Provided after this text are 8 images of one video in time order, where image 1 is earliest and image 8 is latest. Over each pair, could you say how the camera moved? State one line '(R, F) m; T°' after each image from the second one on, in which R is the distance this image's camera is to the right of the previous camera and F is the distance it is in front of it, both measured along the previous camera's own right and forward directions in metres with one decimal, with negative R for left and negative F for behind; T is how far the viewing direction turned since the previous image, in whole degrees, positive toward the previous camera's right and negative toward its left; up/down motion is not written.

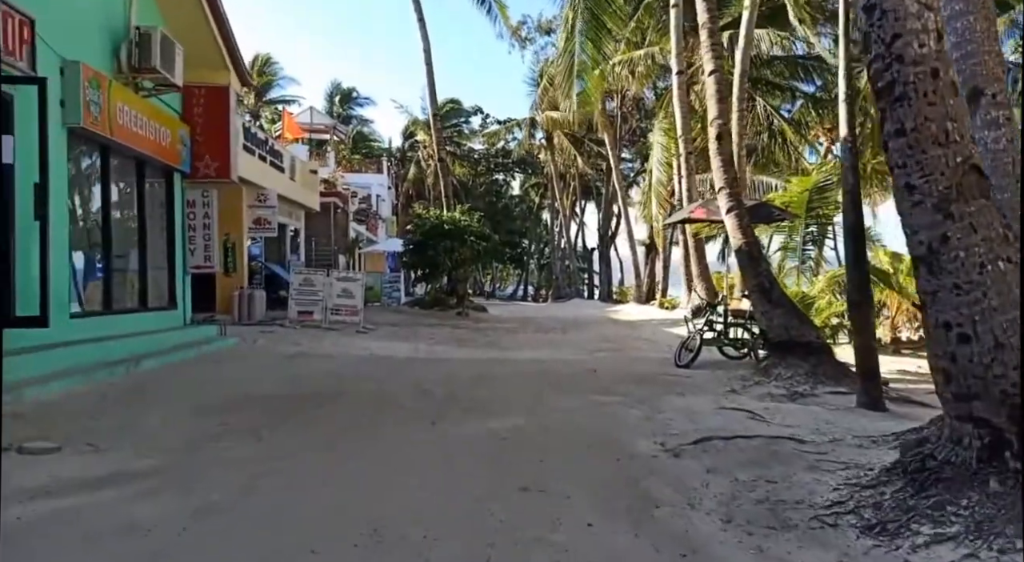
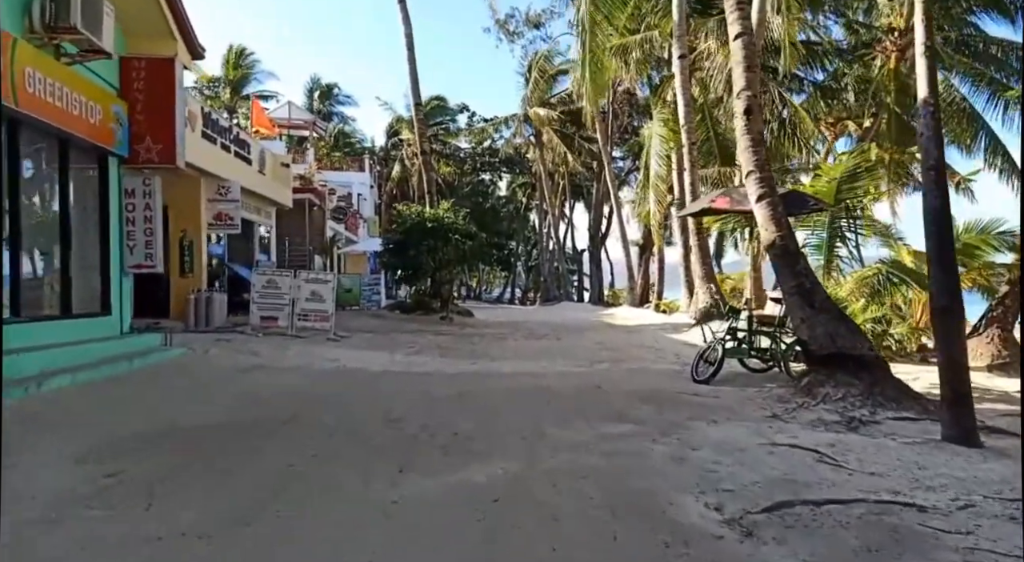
(-0.1, +1.7) m; +1°
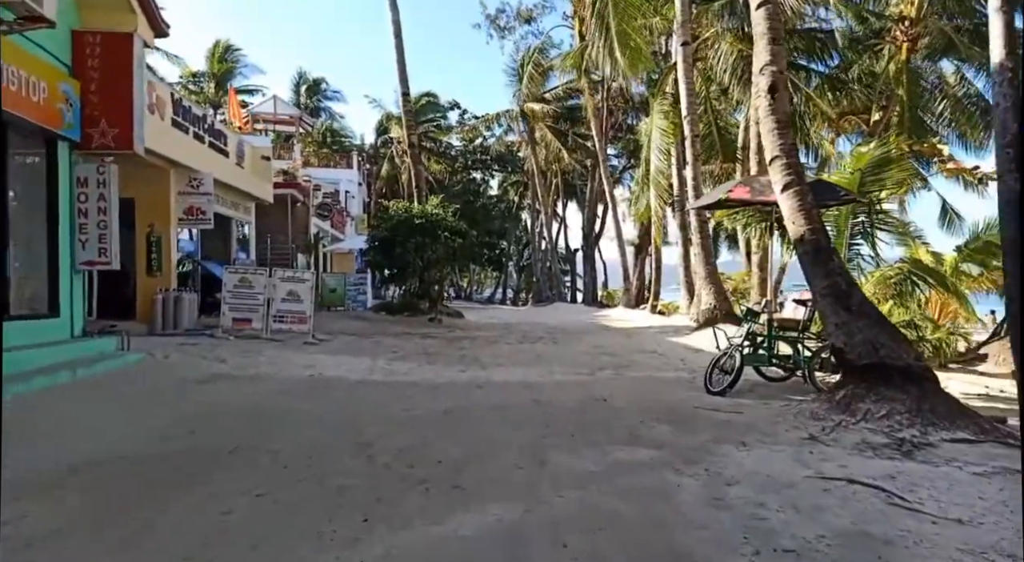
(0.0, +1.1) m; +1°
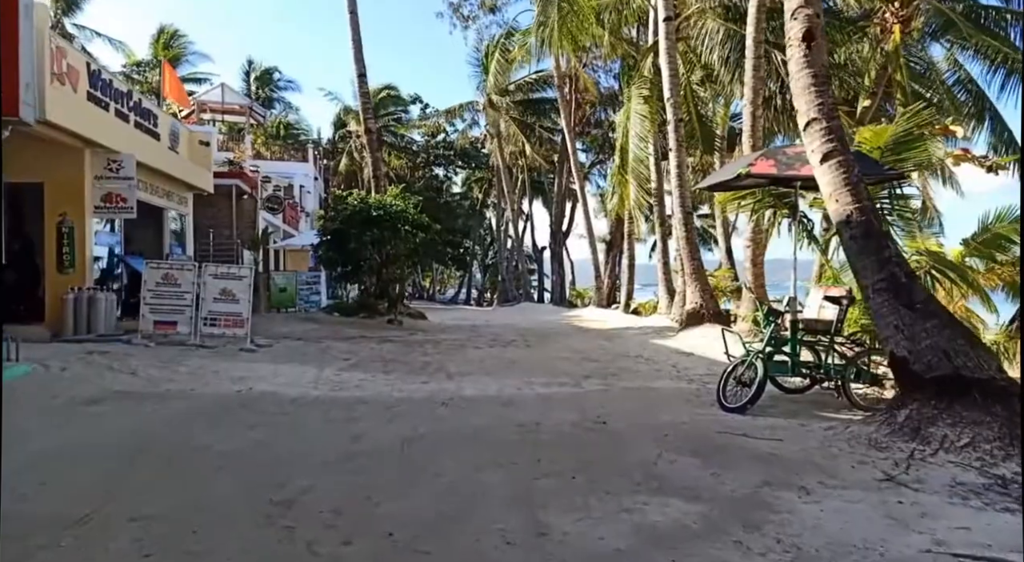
(-0.1, +1.7) m; +3°
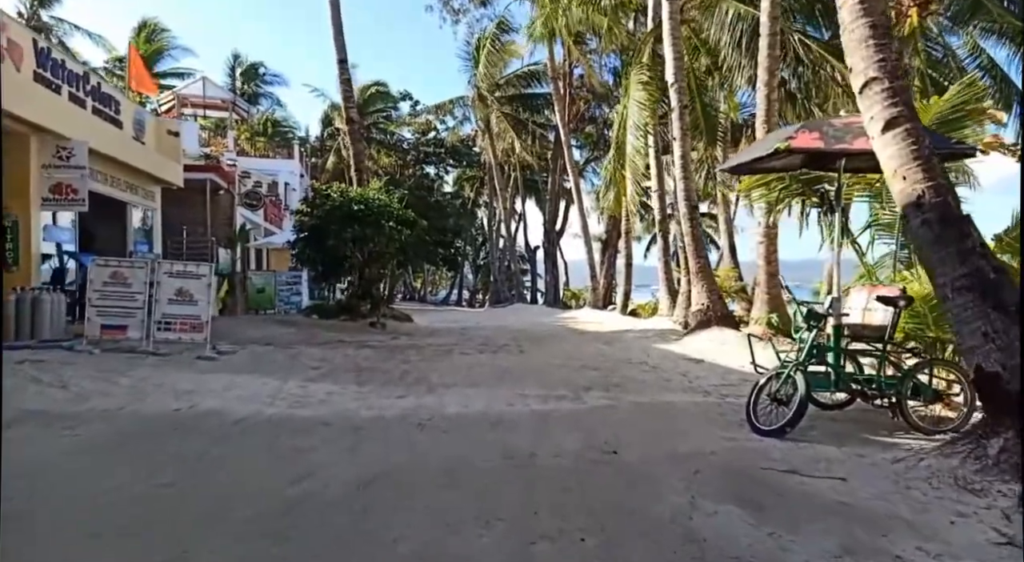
(0.0, +1.2) m; +1°
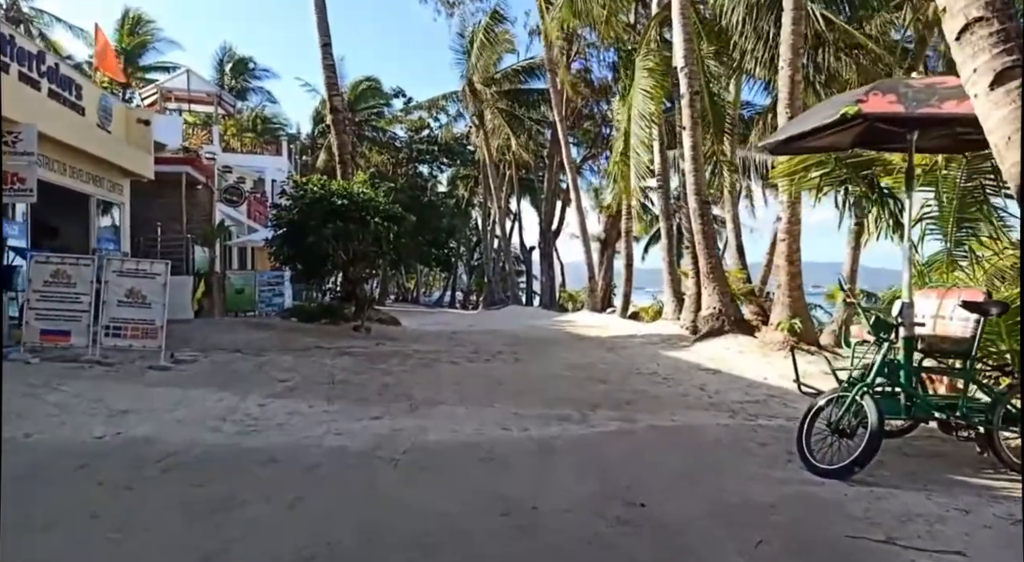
(0.0, +1.2) m; 0°
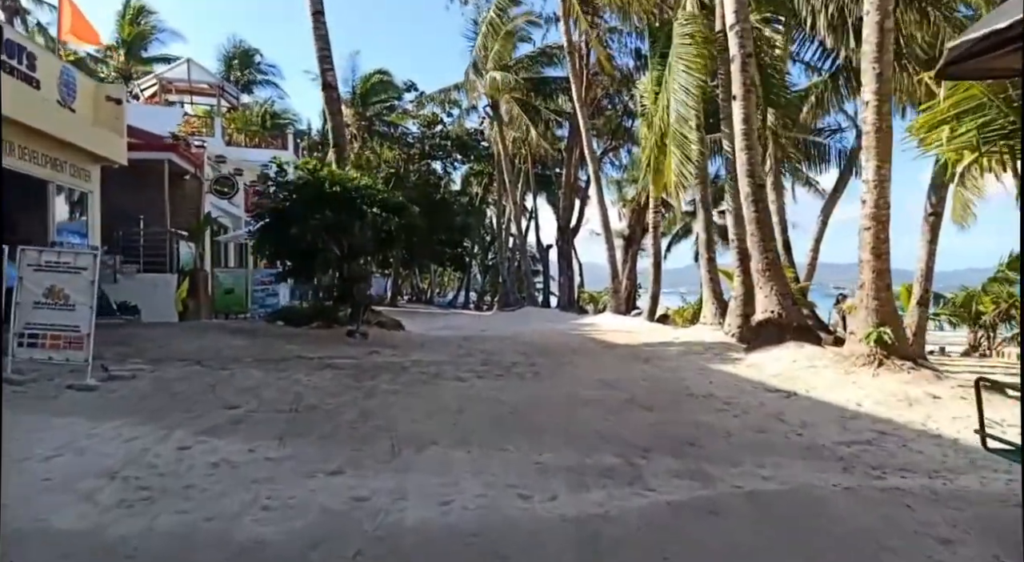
(0.0, +2.1) m; -1°
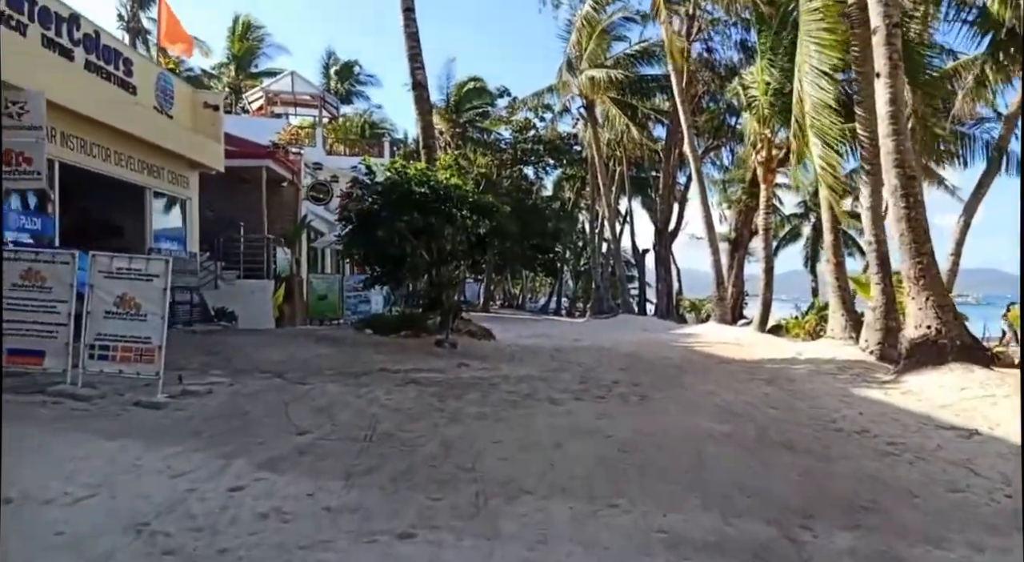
(-0.1, +1.1) m; -7°
